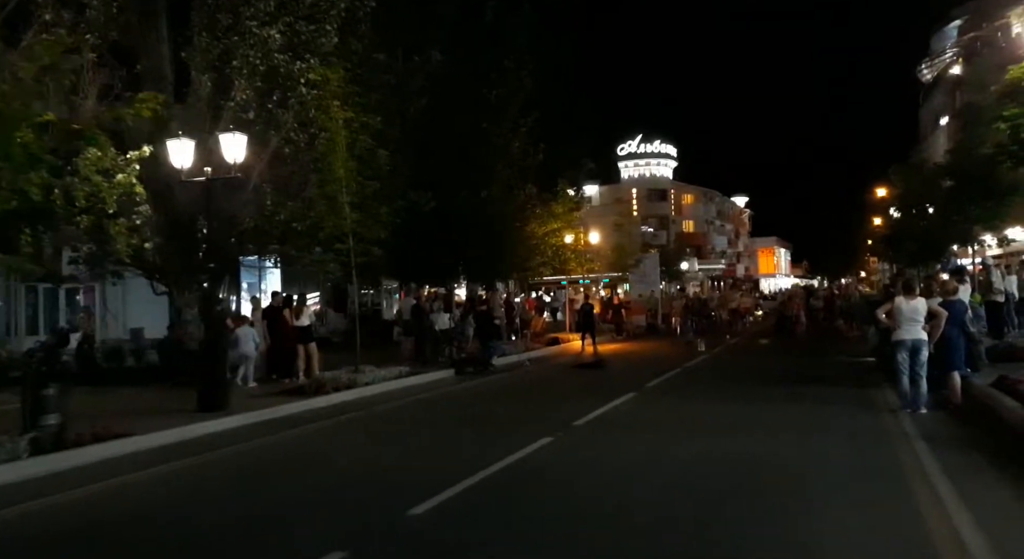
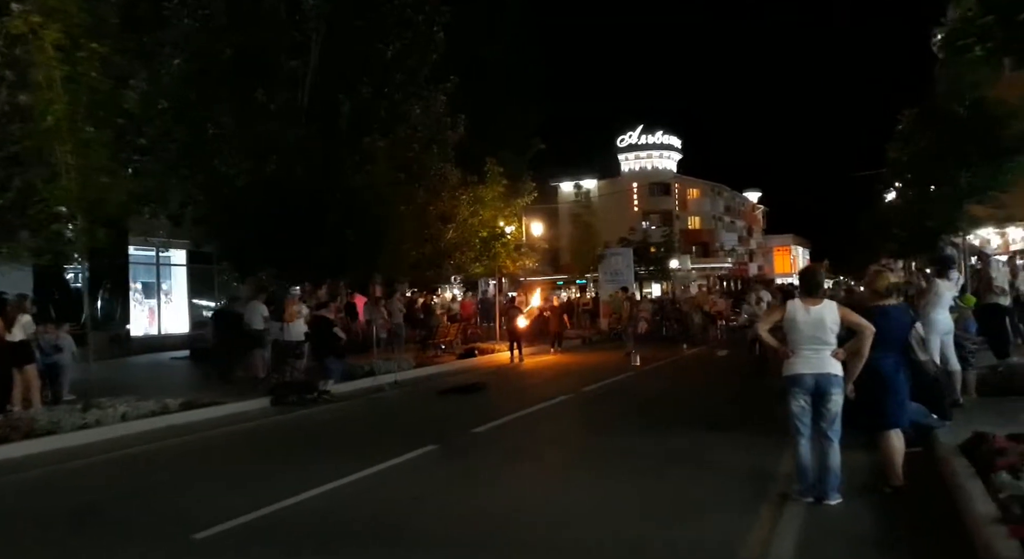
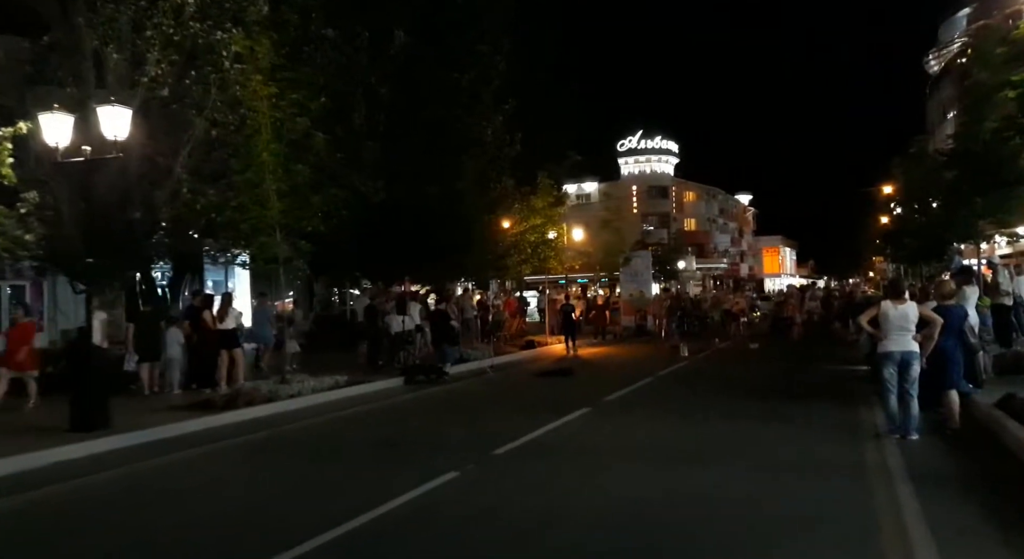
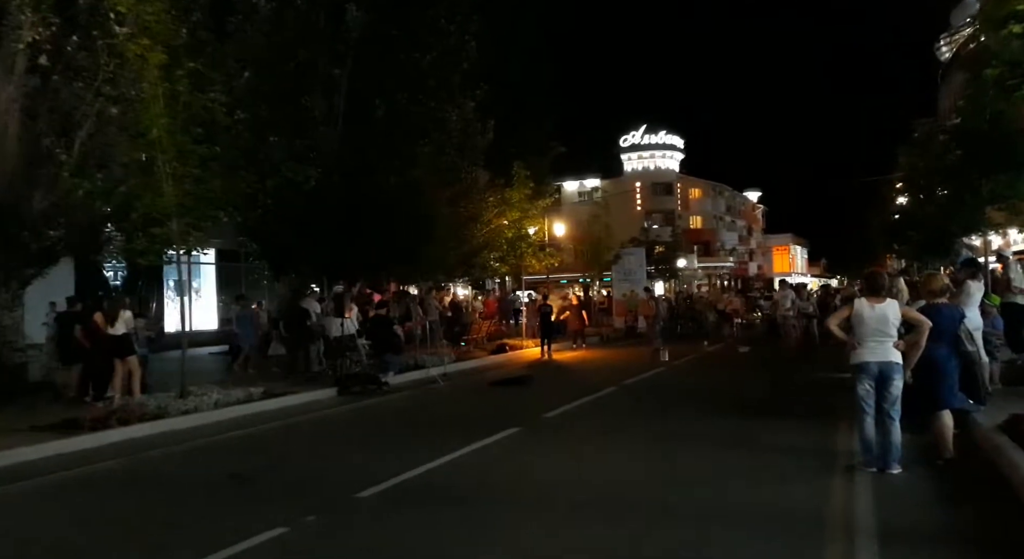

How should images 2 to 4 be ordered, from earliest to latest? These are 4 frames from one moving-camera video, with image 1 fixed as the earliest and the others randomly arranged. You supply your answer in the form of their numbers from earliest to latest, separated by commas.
3, 4, 2
